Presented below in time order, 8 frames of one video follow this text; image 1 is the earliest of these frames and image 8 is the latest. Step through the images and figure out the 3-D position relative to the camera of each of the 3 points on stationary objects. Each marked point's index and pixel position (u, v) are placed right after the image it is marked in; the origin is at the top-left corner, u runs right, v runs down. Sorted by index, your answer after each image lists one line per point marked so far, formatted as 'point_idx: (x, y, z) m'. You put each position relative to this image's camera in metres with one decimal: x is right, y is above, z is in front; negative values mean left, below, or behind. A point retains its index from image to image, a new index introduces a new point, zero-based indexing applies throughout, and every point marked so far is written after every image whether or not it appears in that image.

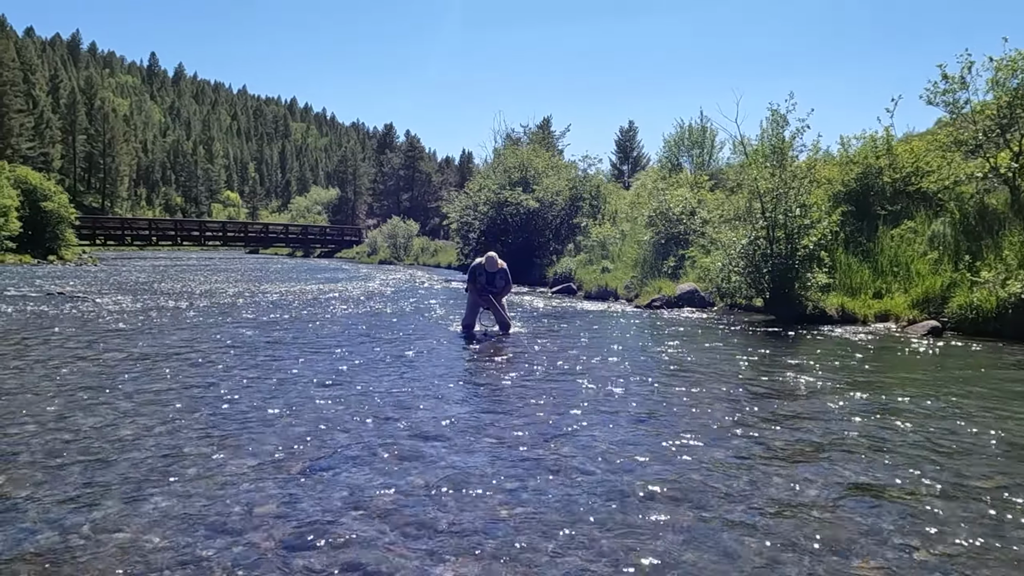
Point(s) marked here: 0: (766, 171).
0: (+5.3, +2.4, +15.2) m
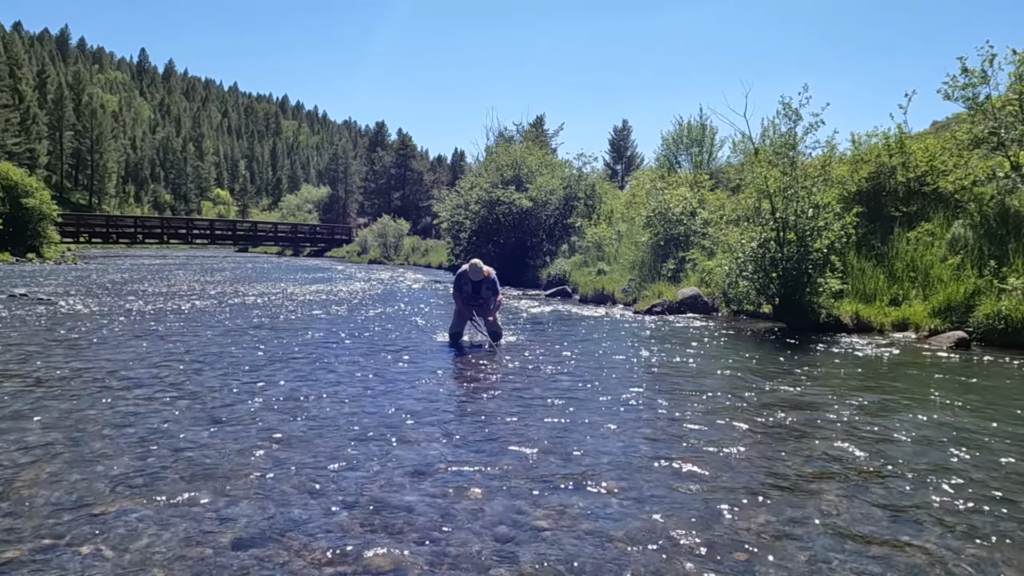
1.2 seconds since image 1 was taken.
0: (+5.1, +2.3, +14.2) m
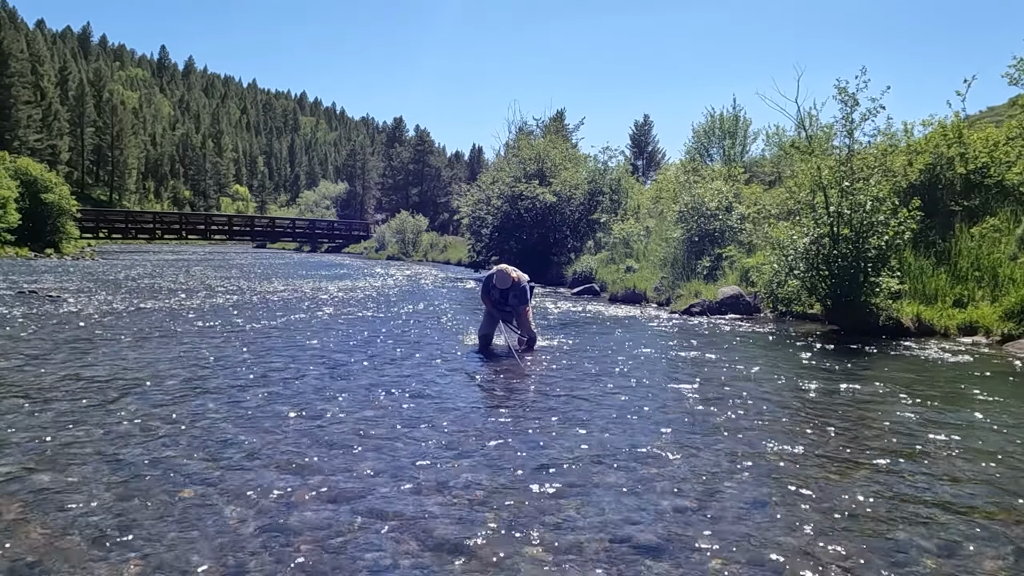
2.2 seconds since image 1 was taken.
0: (+5.7, +2.3, +13.2) m
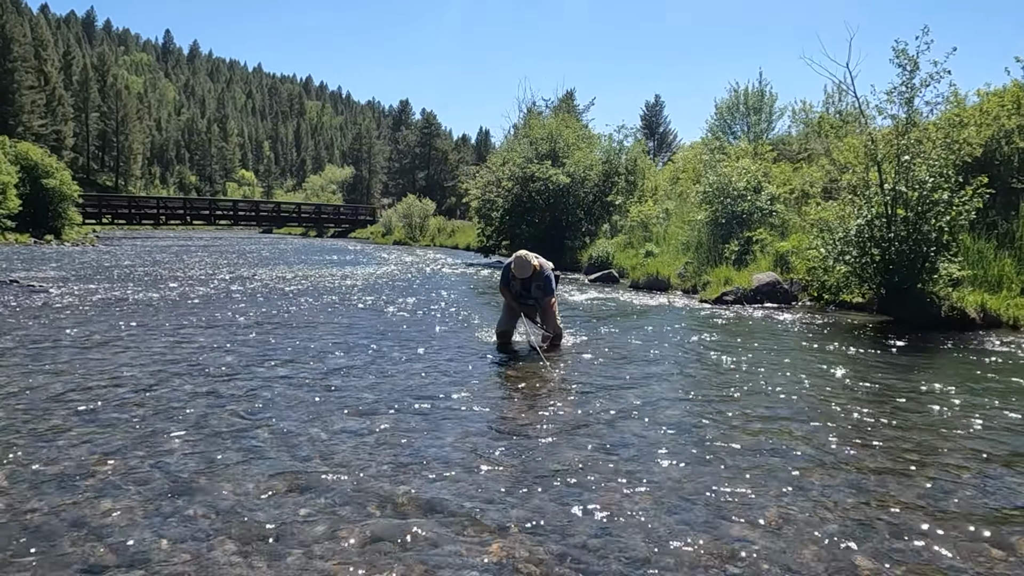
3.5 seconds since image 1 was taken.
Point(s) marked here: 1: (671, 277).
0: (+6.0, +2.5, +11.8) m
1: (+4.0, +0.3, +18.6) m
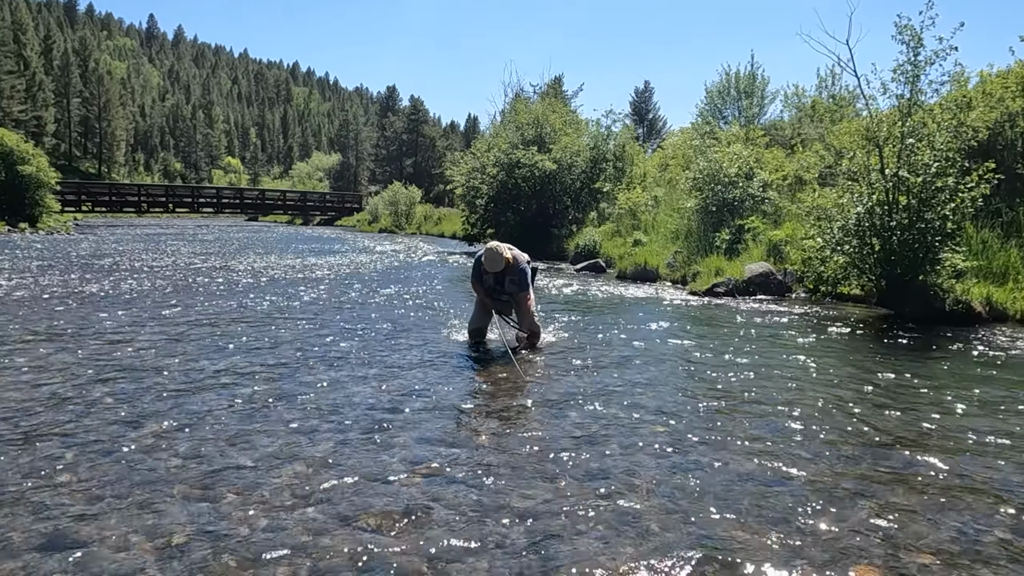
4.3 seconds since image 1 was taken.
0: (+5.7, +2.7, +11.1) m
1: (+3.6, +0.5, +17.9) m
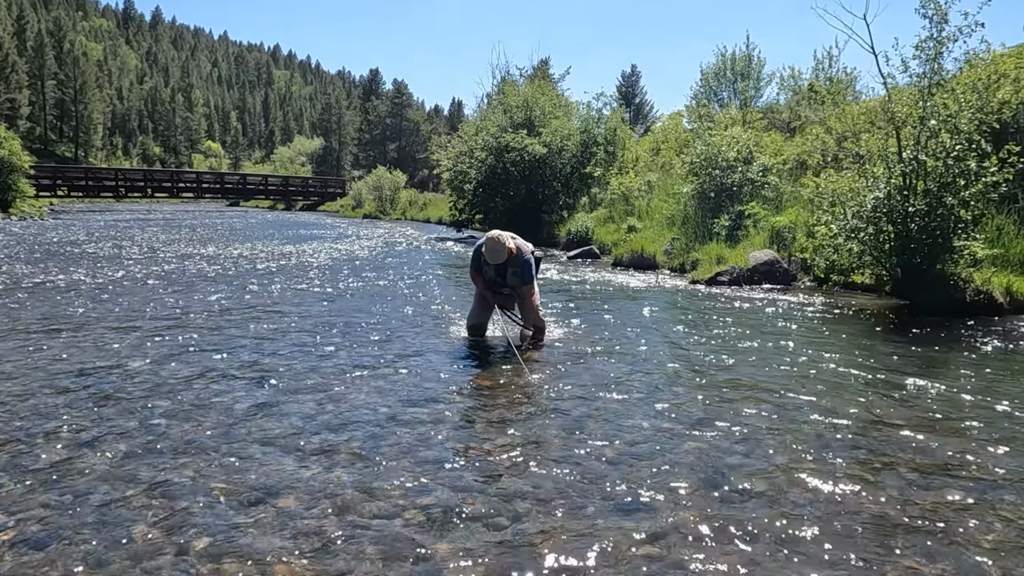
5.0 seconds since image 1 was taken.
0: (+5.6, +2.8, +10.5) m
1: (+3.4, +0.8, +17.3) m
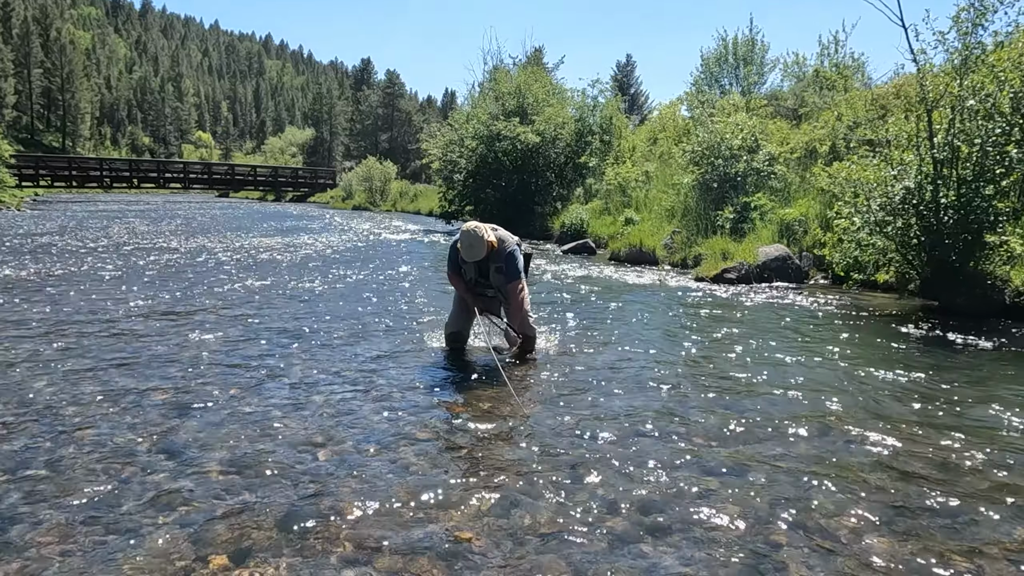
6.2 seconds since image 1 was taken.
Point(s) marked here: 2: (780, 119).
0: (+5.5, +2.8, +9.4) m
1: (+3.2, +0.9, +16.2) m
2: (+7.1, +4.5, +19.5) m
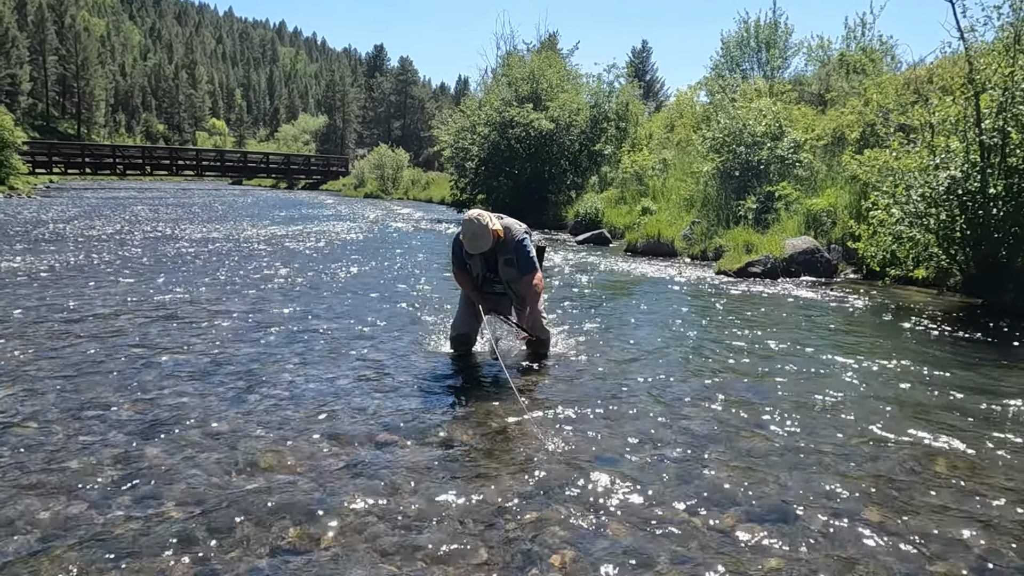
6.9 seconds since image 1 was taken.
0: (+5.6, +2.9, +8.7) m
1: (+3.4, +1.0, +15.6) m
2: (+7.4, +4.7, +18.7) m
